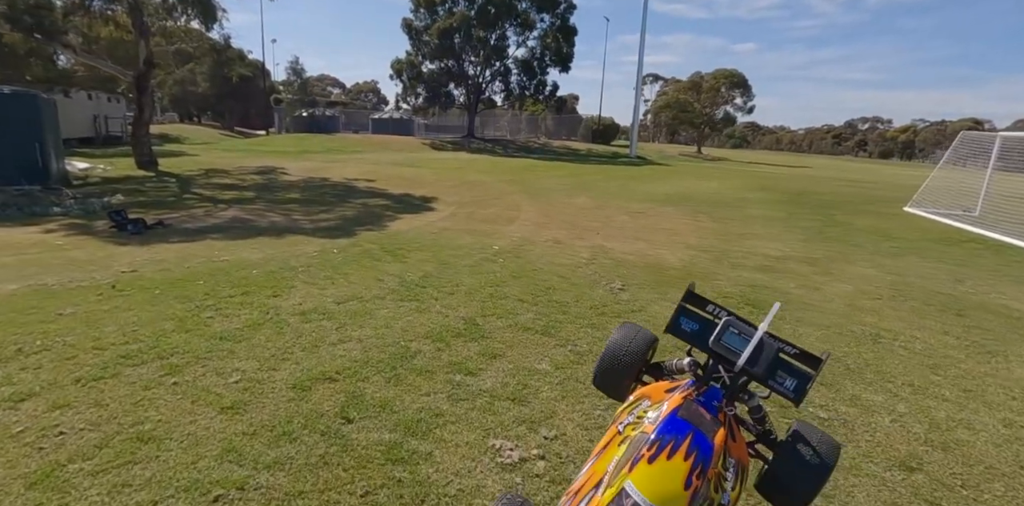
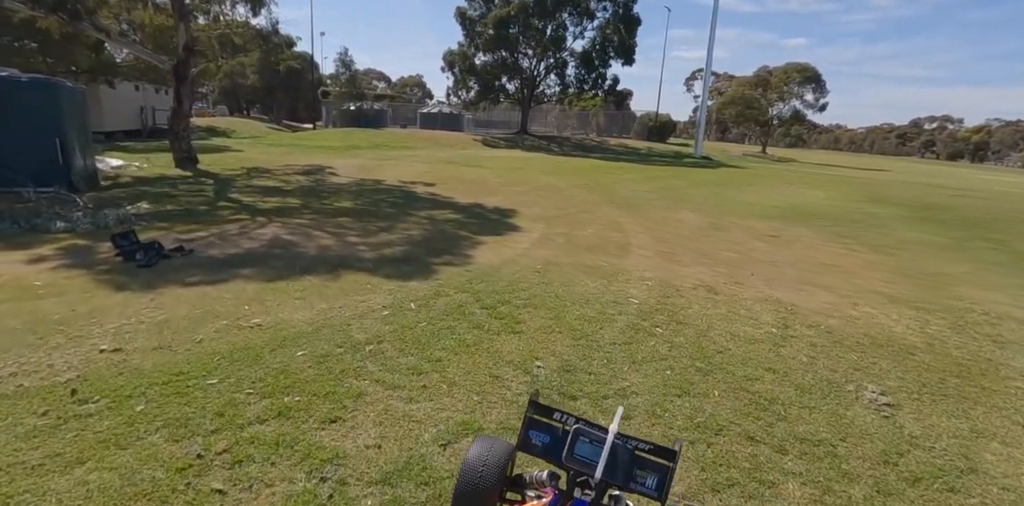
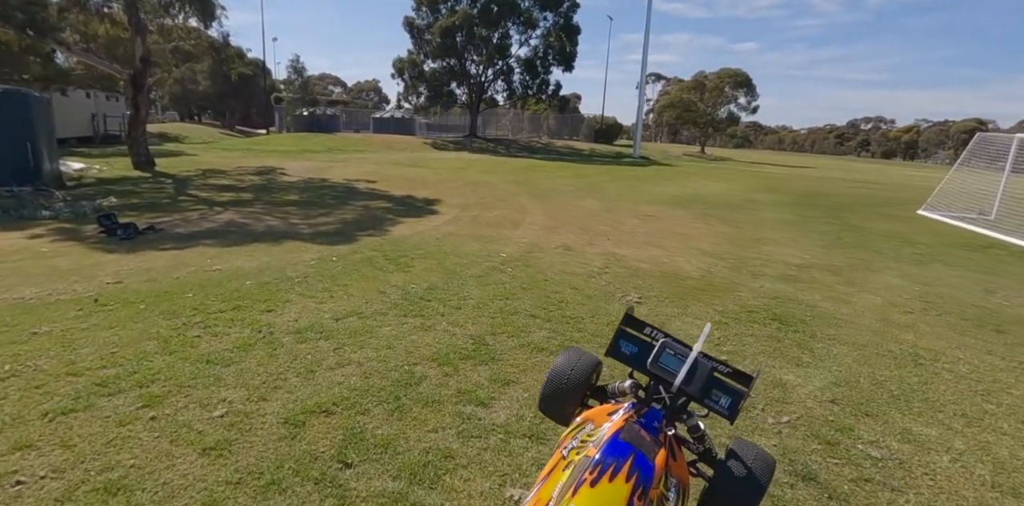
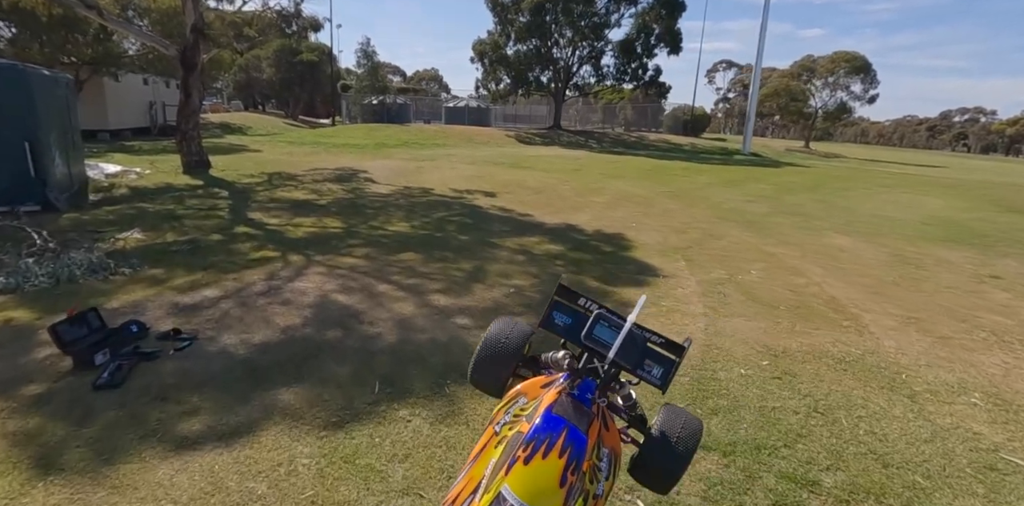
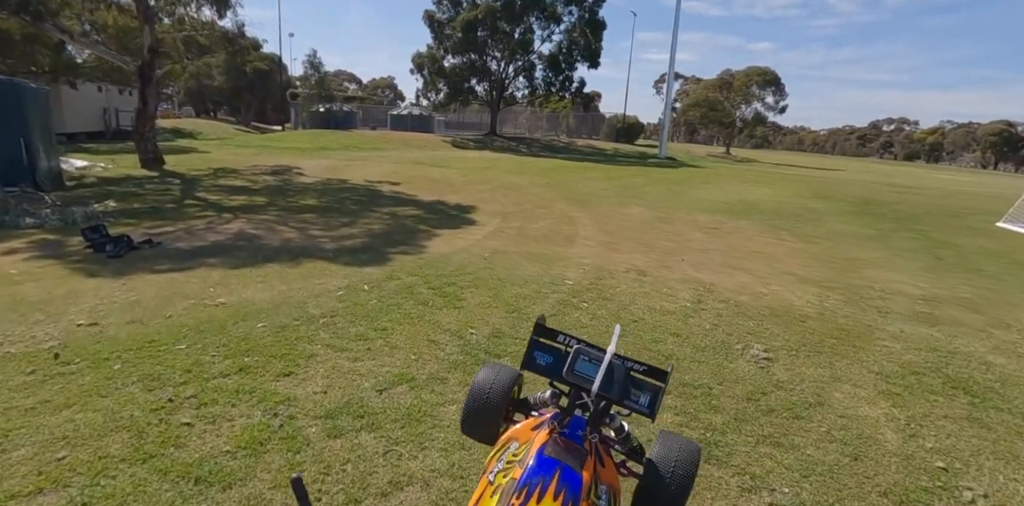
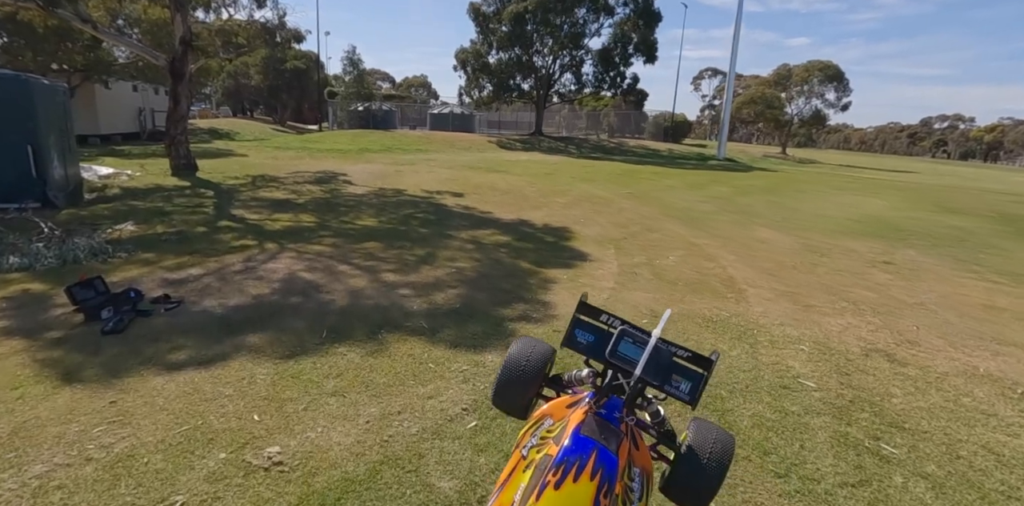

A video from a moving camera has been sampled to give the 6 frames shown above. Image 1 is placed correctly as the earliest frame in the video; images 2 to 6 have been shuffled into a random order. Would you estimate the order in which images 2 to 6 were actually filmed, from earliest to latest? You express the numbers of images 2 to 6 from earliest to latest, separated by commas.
3, 5, 2, 6, 4
